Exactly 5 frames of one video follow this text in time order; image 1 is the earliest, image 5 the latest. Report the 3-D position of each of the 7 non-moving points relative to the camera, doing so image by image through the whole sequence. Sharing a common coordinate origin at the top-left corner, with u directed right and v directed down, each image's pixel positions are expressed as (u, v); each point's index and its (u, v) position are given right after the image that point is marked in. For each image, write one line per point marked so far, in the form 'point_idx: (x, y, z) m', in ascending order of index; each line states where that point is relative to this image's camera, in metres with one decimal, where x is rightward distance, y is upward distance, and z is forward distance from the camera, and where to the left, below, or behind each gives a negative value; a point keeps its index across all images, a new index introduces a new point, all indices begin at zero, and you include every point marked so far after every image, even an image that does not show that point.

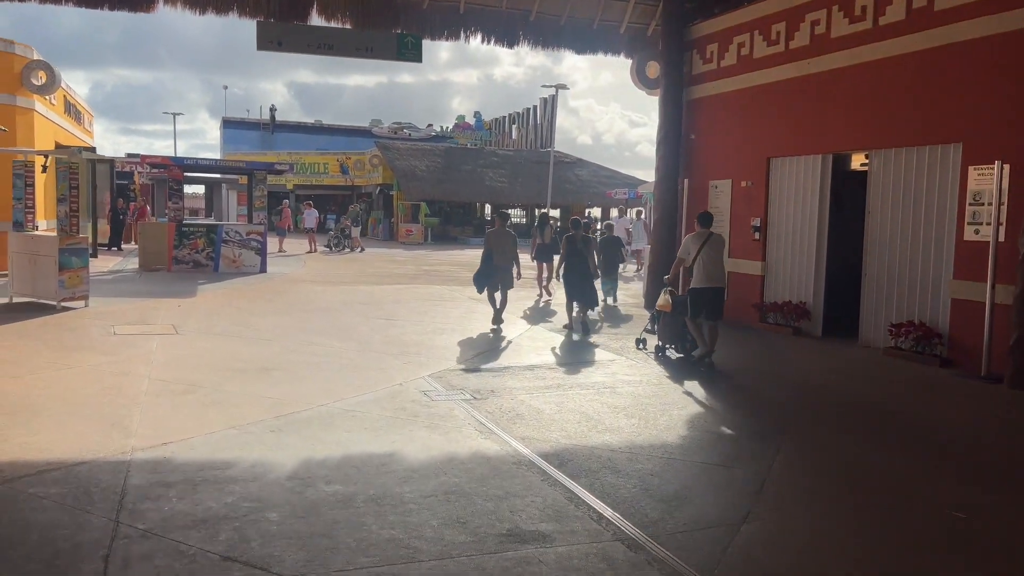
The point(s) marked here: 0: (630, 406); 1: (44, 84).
0: (+1.0, -1.0, +6.6) m
1: (-9.1, +4.0, +15.4) m
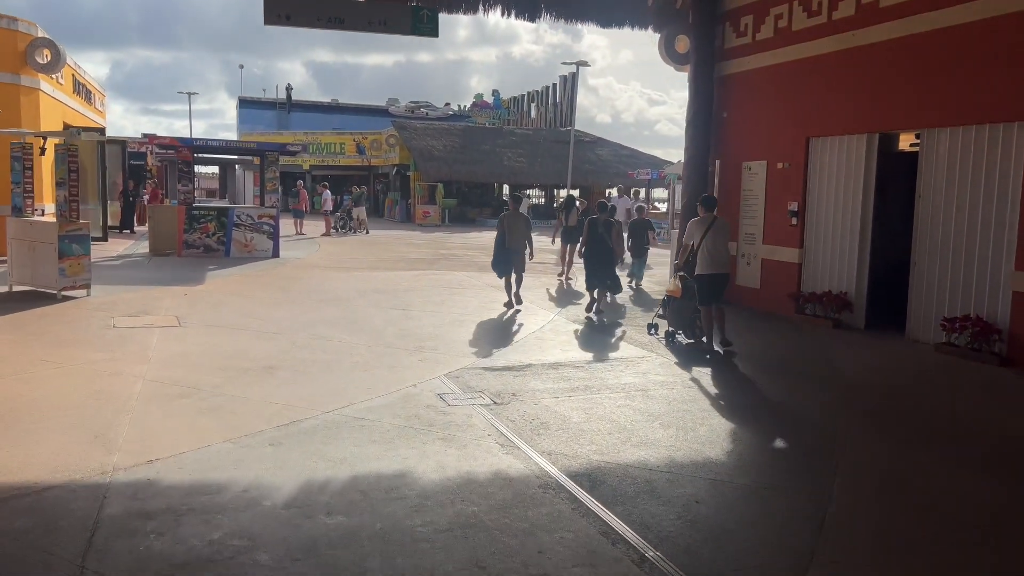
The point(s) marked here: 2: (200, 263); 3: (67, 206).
0: (+1.2, -0.9, +6.0) m
1: (-8.7, +4.2, +14.9) m
2: (-6.0, +0.5, +15.3) m
3: (-5.8, +1.1, +10.4) m
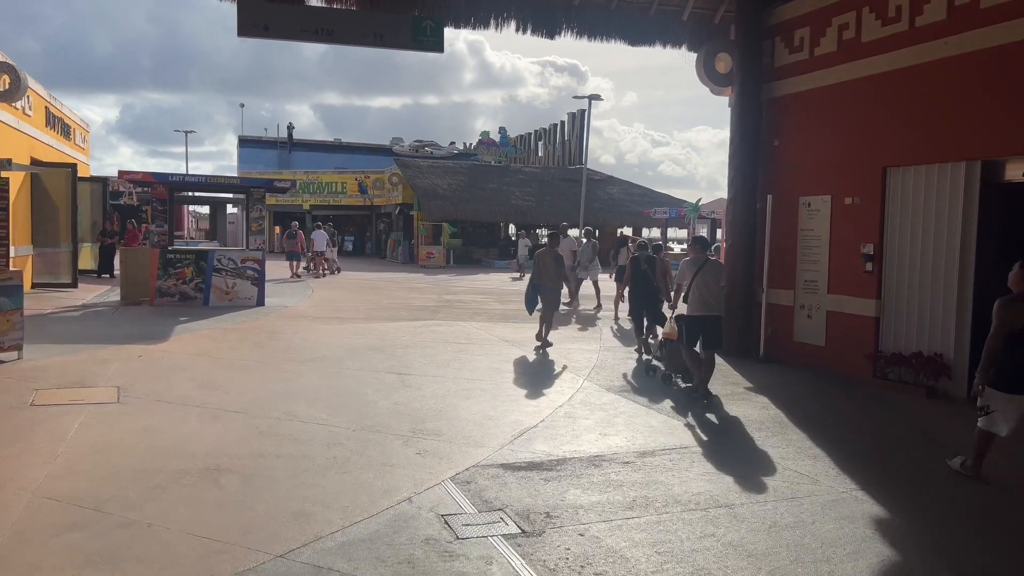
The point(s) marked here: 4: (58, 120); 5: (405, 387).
0: (+1.3, -1.4, +4.1) m
1: (-8.5, +3.3, +13.4) m
2: (-5.8, -0.4, +13.5) m
3: (-5.6, +0.4, +8.7) m
4: (-11.1, +4.1, +19.4) m
5: (-1.1, -1.0, +8.1) m
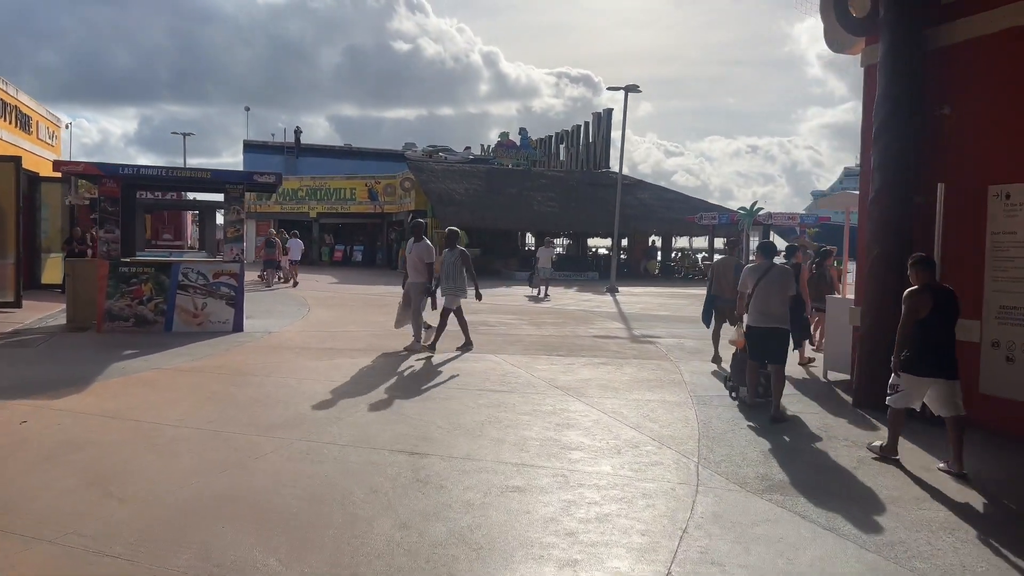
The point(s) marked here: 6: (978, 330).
0: (+1.8, -1.6, +1.0) m
1: (-7.9, +3.0, +10.5) m
2: (-5.2, -0.7, +10.5) m
3: (-5.1, +0.2, +5.7) m
4: (-10.4, +3.7, +16.6) m
5: (-0.6, -1.2, +5.0) m
6: (+4.1, -0.4, +7.0) m
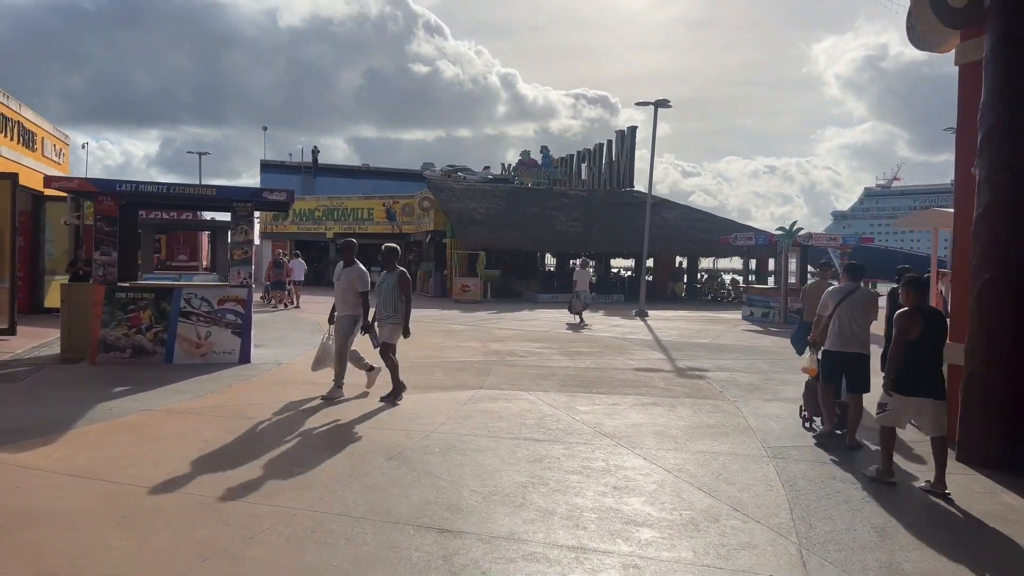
0: (+2.0, -1.7, -0.2) m
1: (-7.5, +2.7, +9.6) m
2: (-4.8, -1.1, +9.5) m
3: (-4.8, 0.0, +4.7) m
4: (-9.8, +3.2, +15.8) m
5: (-0.3, -1.4, +3.9) m
6: (+4.5, -0.6, +5.8) m
